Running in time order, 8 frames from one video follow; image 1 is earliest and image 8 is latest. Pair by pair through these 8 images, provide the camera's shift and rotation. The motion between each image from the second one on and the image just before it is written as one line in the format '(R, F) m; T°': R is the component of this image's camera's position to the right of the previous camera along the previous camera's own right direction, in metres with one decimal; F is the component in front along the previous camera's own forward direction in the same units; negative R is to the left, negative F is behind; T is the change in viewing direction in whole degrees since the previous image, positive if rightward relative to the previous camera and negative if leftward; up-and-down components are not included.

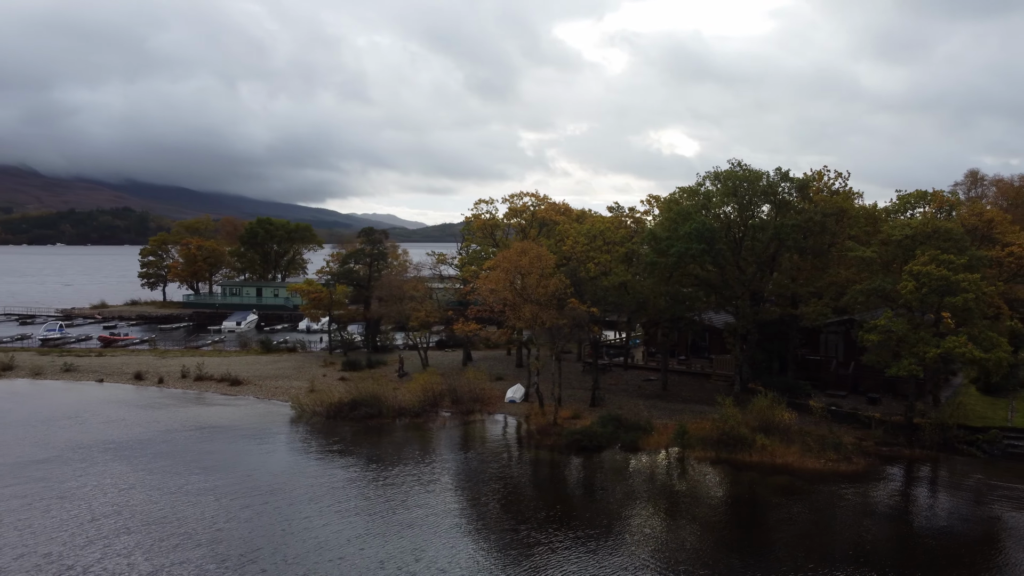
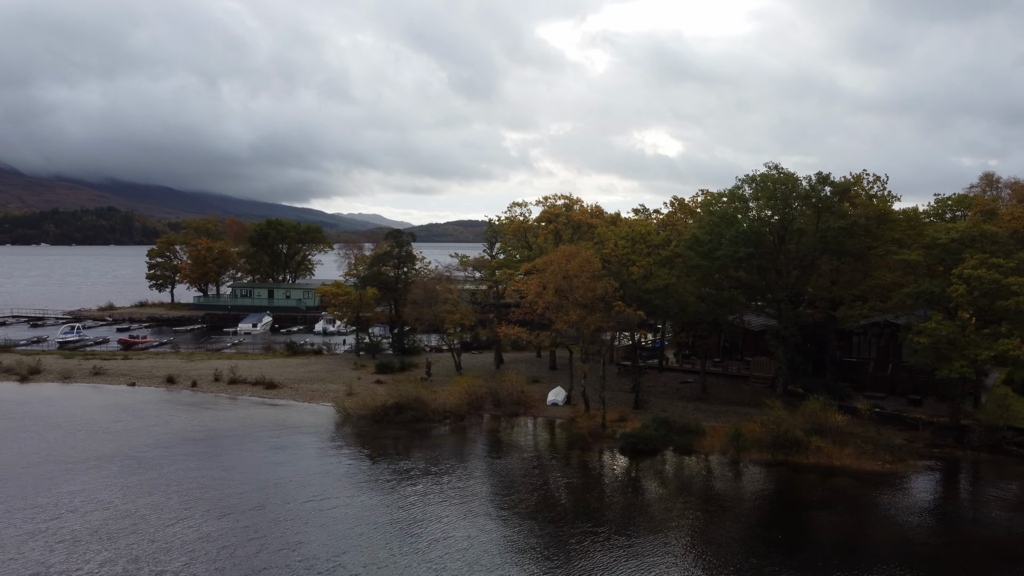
(-1.8, -0.1) m; +1°
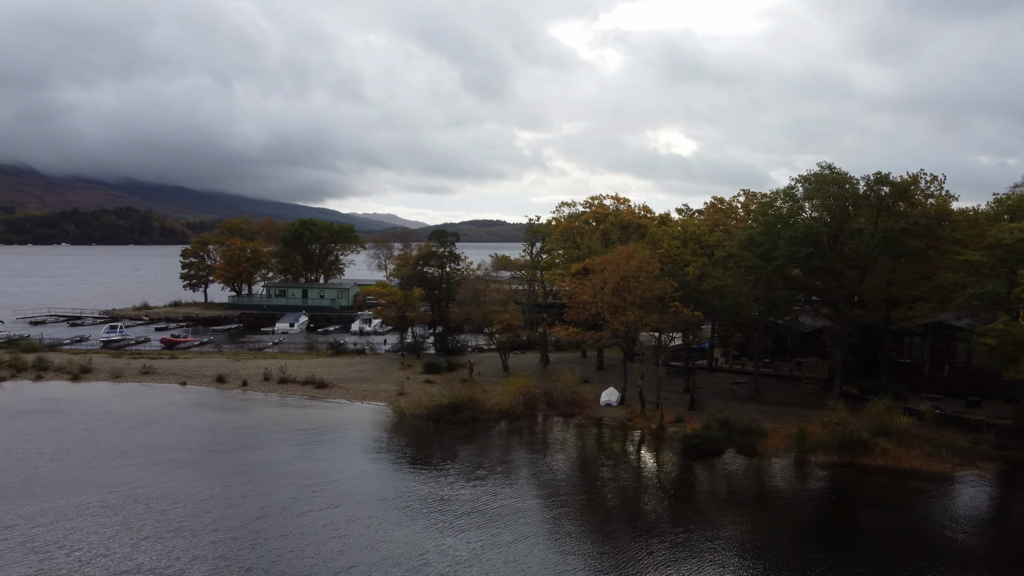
(-1.3, 0.0) m; -1°
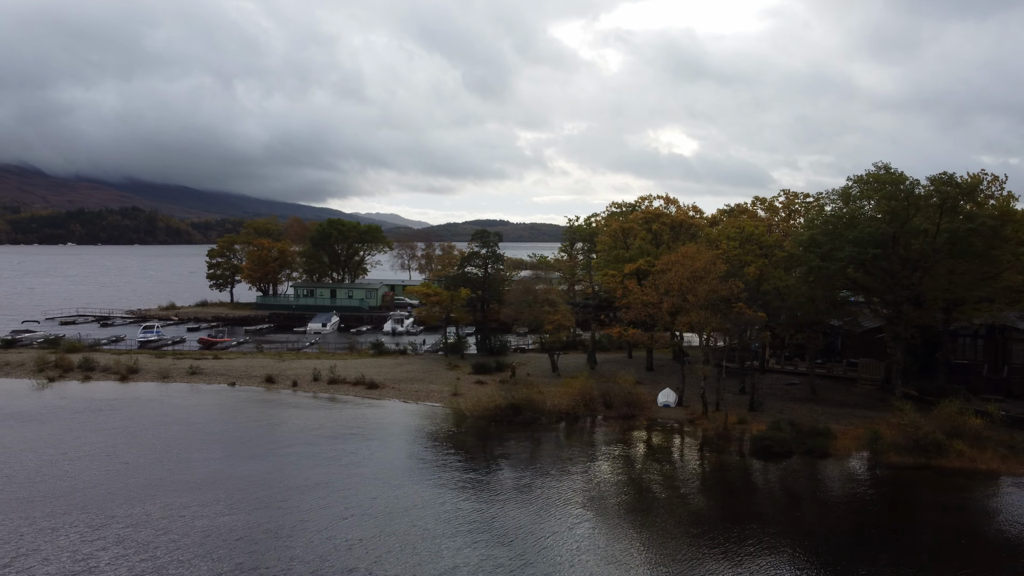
(-1.8, +0.1) m; 0°
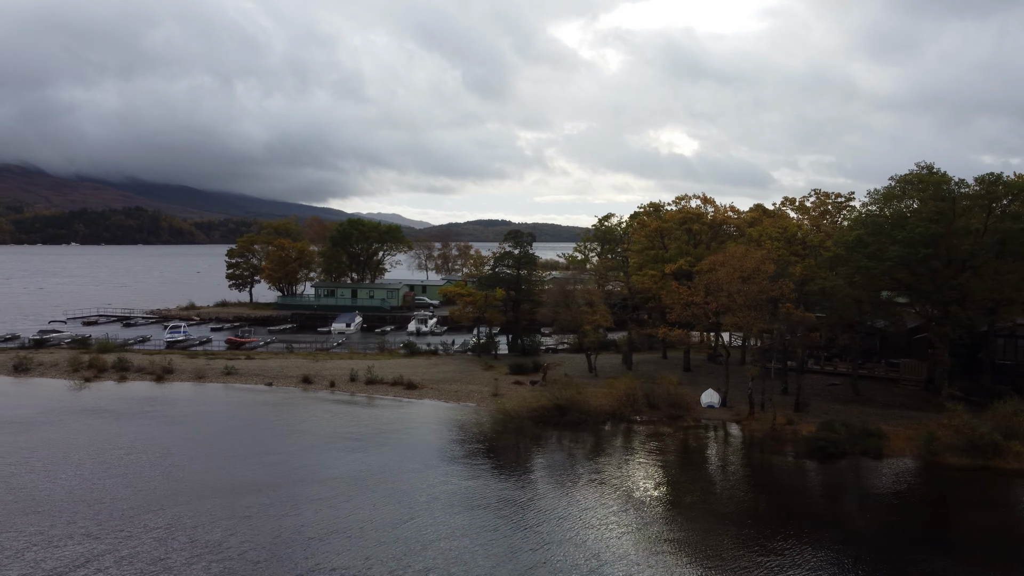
(-1.4, +0.1) m; 0°
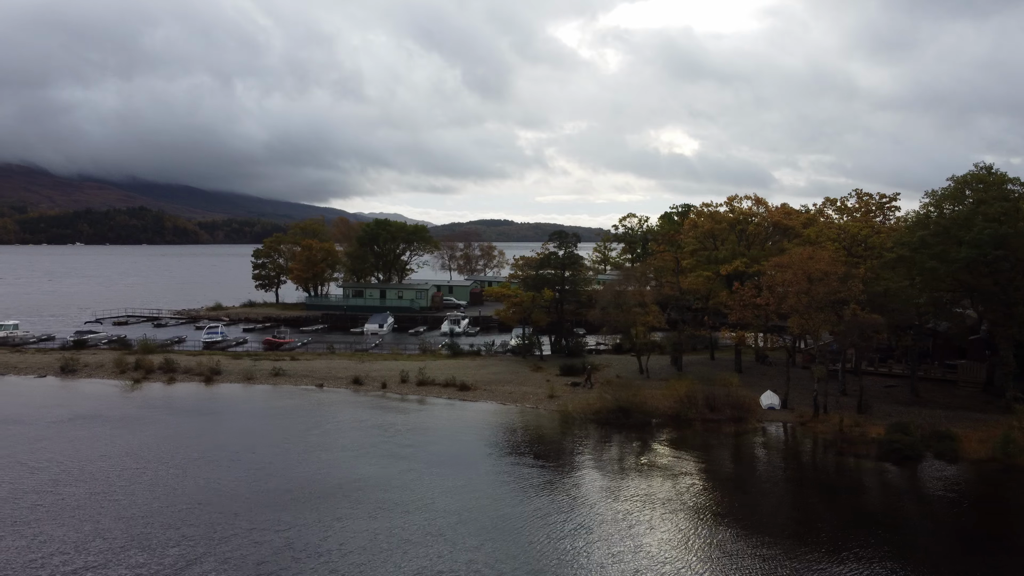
(-1.9, +0.1) m; 0°
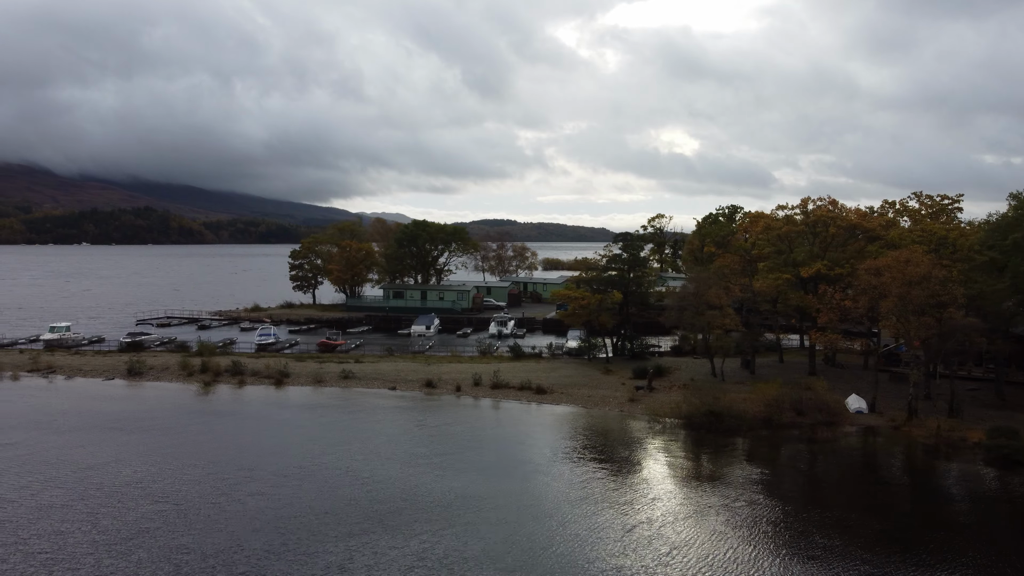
(-2.7, +0.1) m; 0°
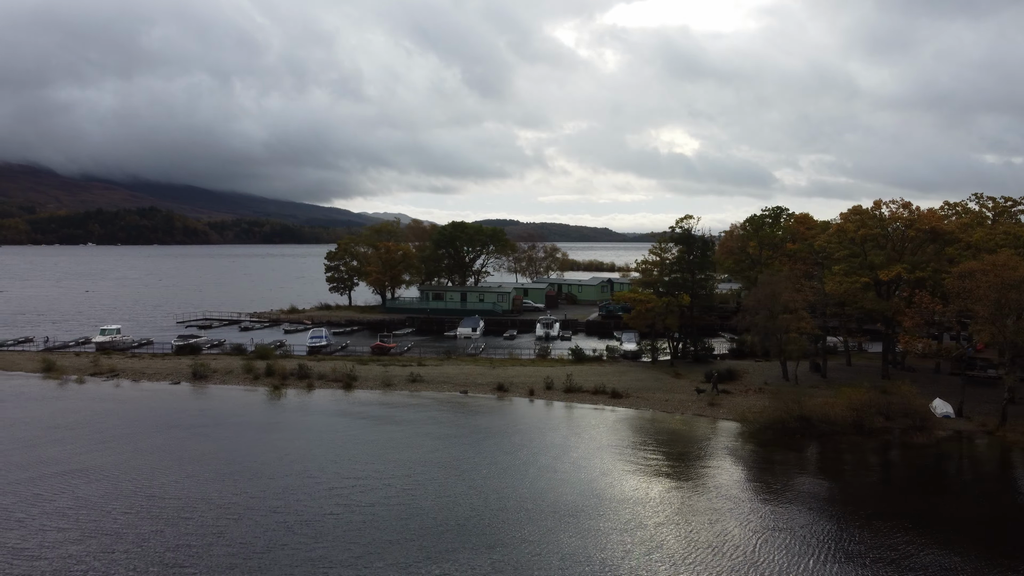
(-2.6, +0.2) m; 0°
